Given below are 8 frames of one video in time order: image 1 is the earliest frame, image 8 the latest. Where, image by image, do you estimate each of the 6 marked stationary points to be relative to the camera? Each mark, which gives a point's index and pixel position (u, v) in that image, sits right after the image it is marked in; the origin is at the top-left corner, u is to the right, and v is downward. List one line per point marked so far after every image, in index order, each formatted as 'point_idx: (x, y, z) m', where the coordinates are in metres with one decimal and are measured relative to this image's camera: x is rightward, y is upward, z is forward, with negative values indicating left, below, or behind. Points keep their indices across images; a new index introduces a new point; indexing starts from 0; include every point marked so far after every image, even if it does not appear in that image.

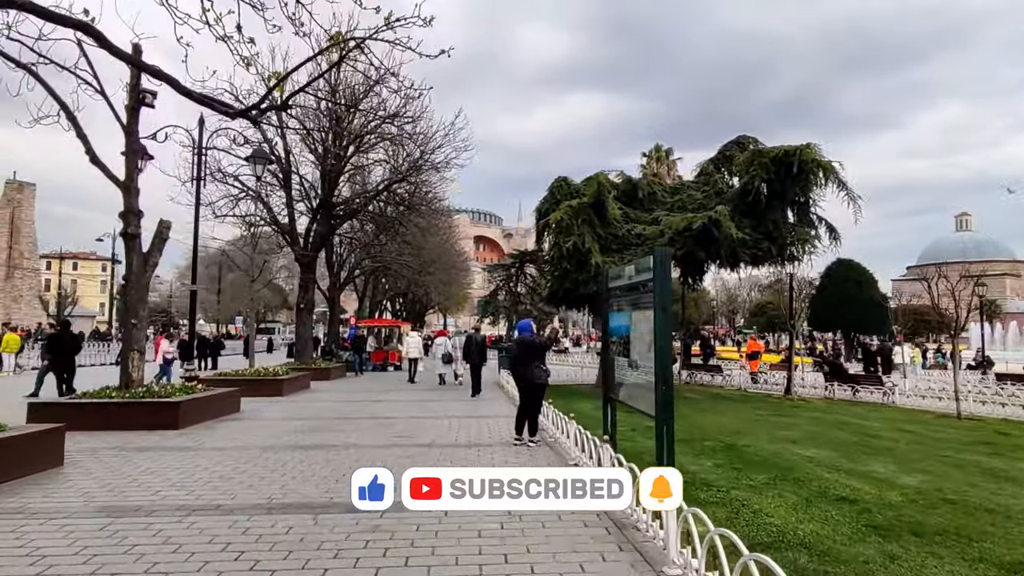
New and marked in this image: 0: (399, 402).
0: (-3.7, -3.7, +18.5) m
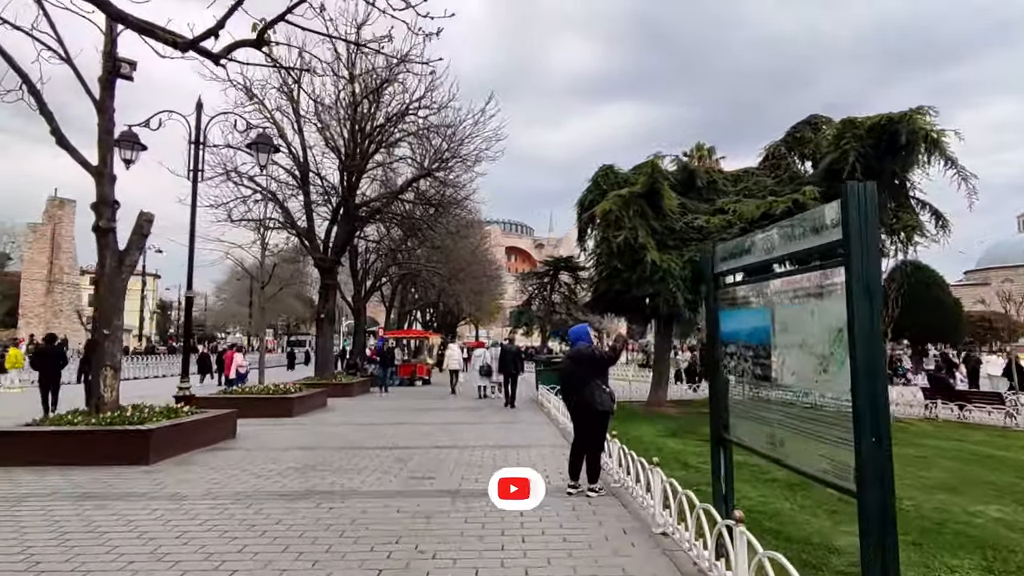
0: (-2.6, -3.8, +15.8) m
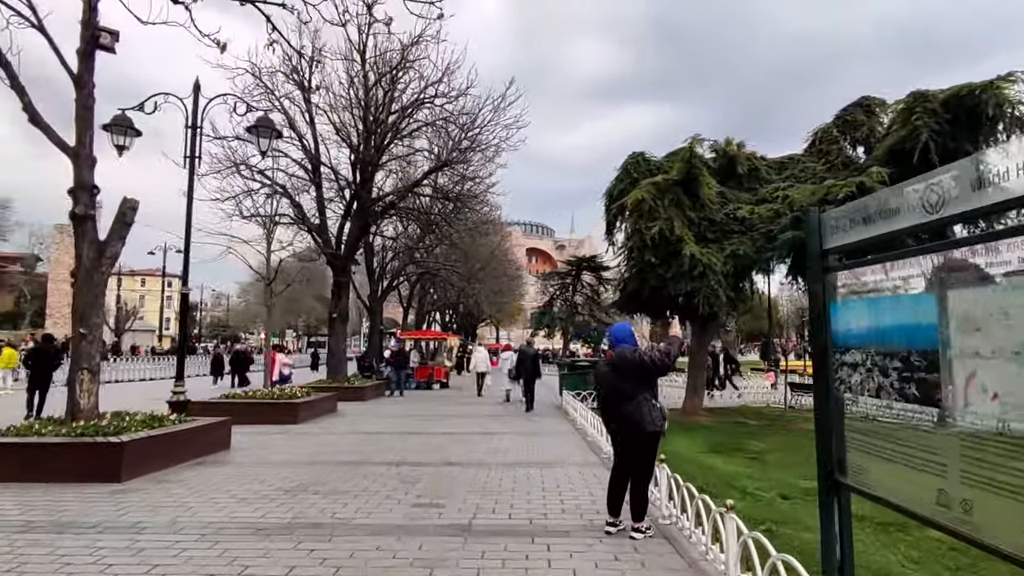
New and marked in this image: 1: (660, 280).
0: (-2.0, -3.7, +14.3) m
1: (+4.1, +0.2, +15.9) m
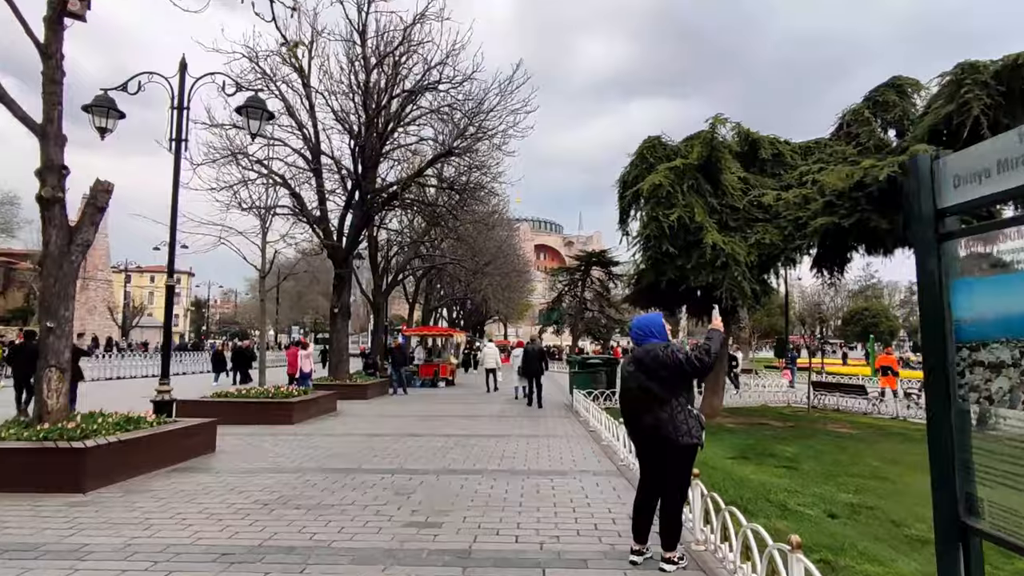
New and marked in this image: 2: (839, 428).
0: (-1.8, -3.5, +13.3) m
1: (+4.3, +0.4, +14.7) m
2: (+9.7, -4.2, +17.0) m
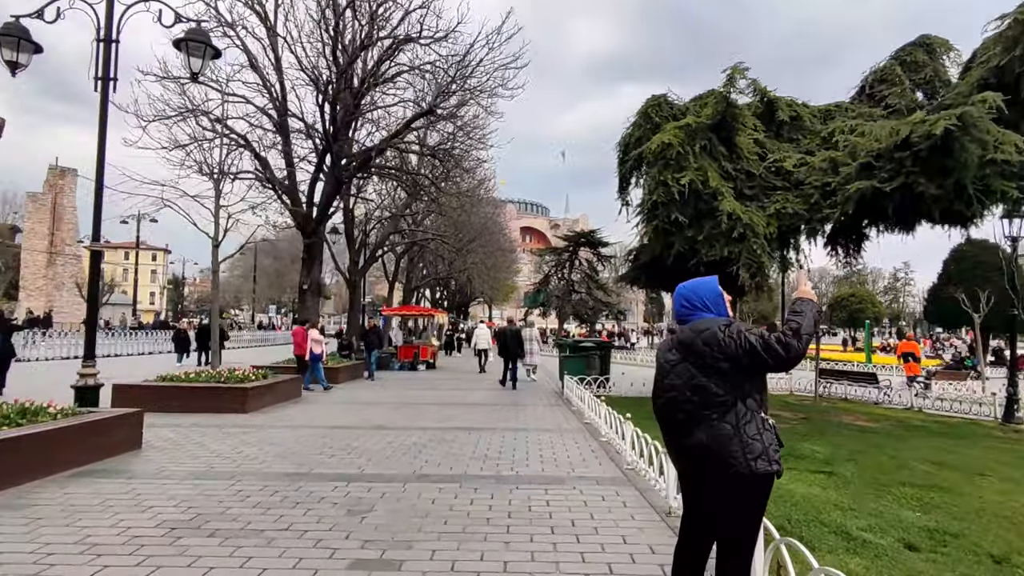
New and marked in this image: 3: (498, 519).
0: (-2.1, -2.9, +11.5) m
1: (+4.0, +1.0, +13.0) m
2: (+9.3, -3.6, +15.5) m
3: (-0.1, -2.6, +6.4) m
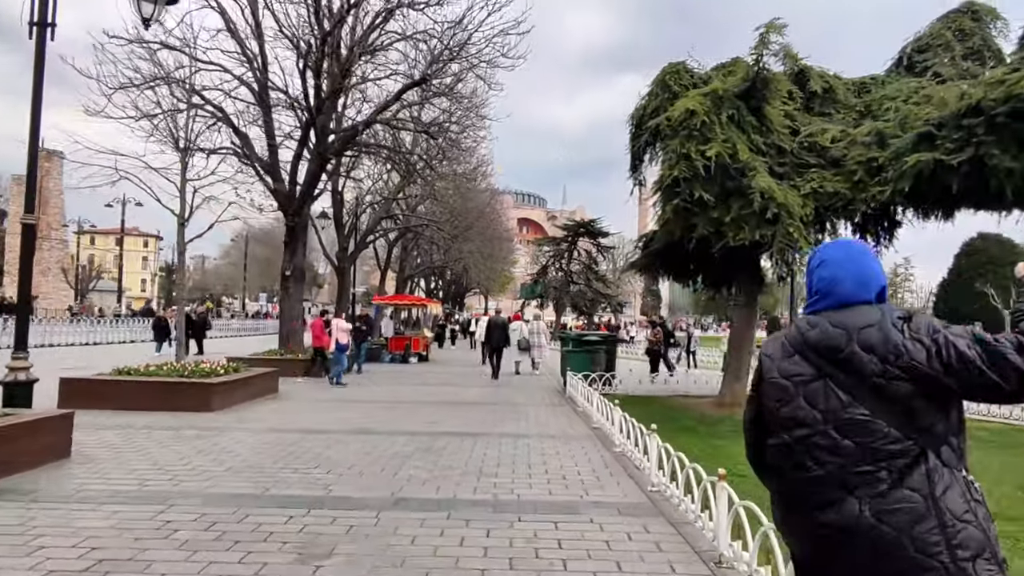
0: (-2.2, -2.6, +10.0) m
1: (+4.0, +1.2, +11.4) m
2: (+9.3, -3.4, +14.1) m
3: (-0.1, -2.4, +4.9) m
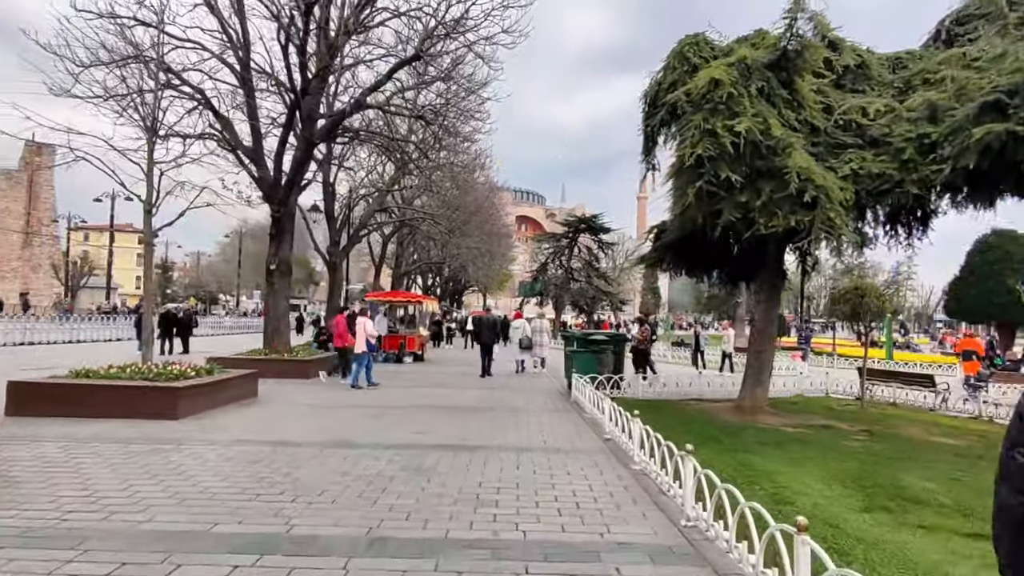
0: (-2.1, -2.5, +8.7) m
1: (+4.1, +1.3, +10.1) m
2: (+9.3, -3.3, +12.8) m
3: (-0.1, -2.3, +3.6) m
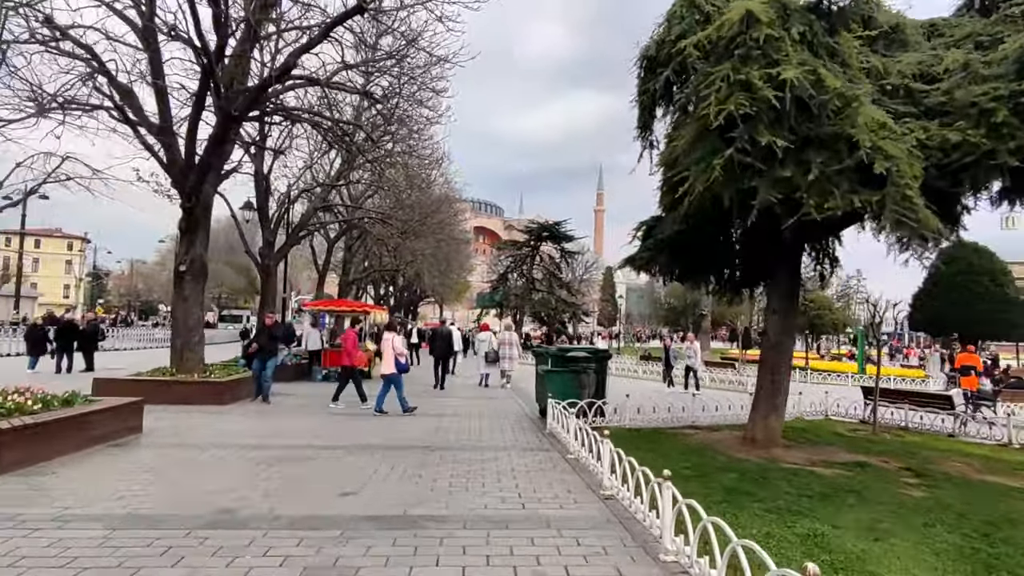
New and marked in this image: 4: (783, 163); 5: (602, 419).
0: (-2.4, -2.5, +5.7) m
1: (+3.6, +1.3, +7.7) m
2: (+8.6, -3.4, +10.7) m
3: (0.0, -2.2, +0.8) m
4: (+3.6, +1.6, +7.7) m
5: (+2.0, -2.9, +12.8) m
